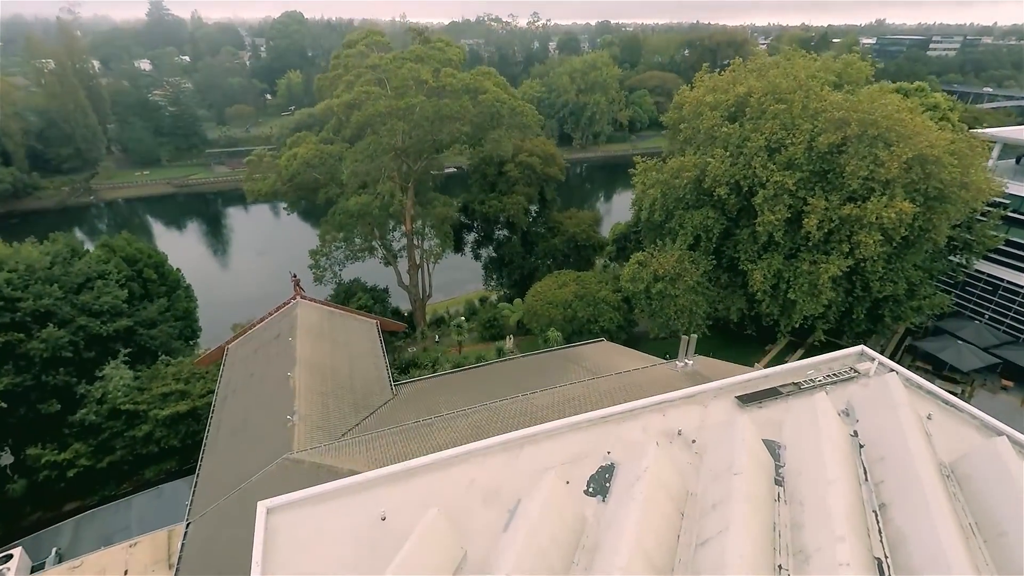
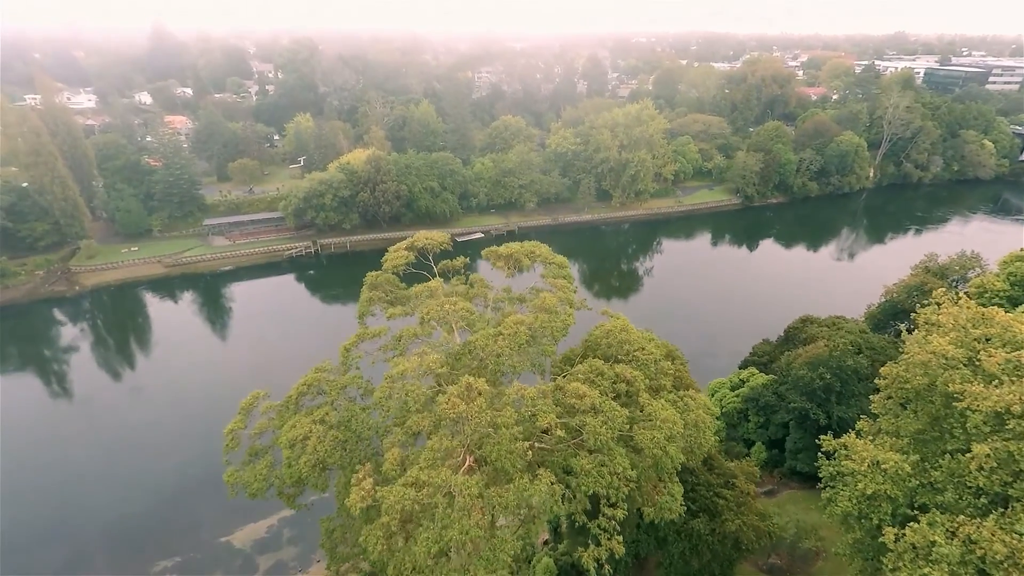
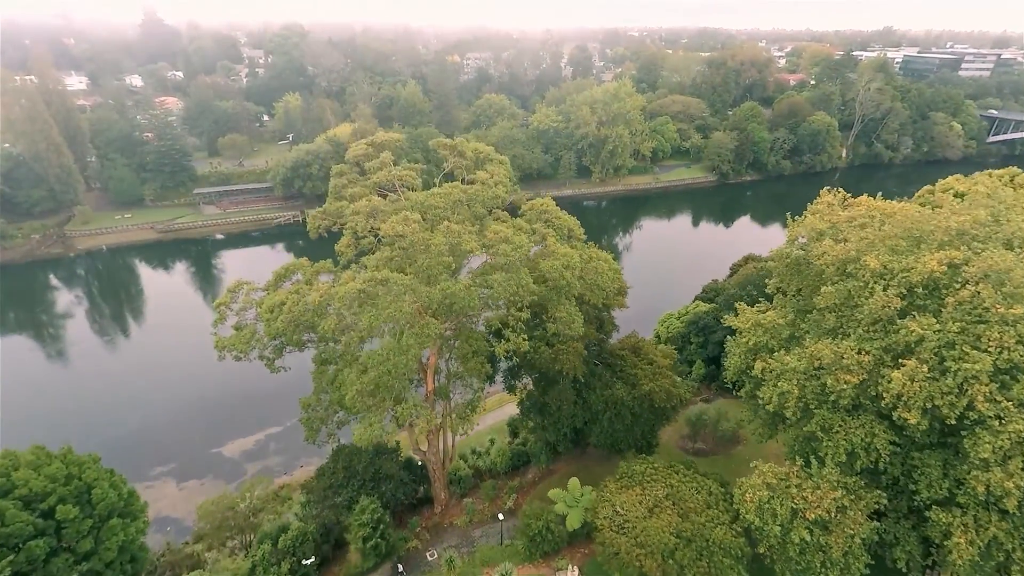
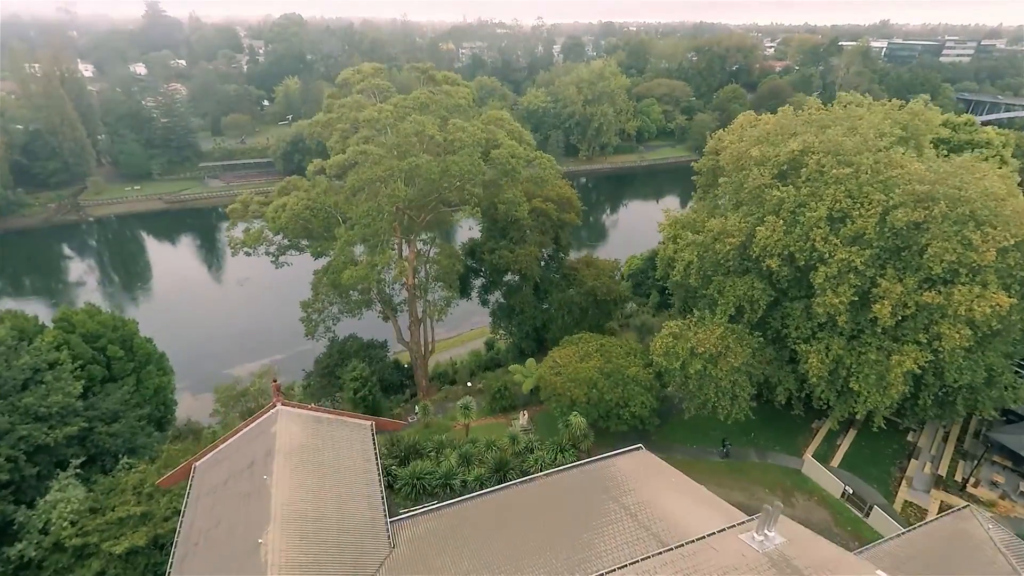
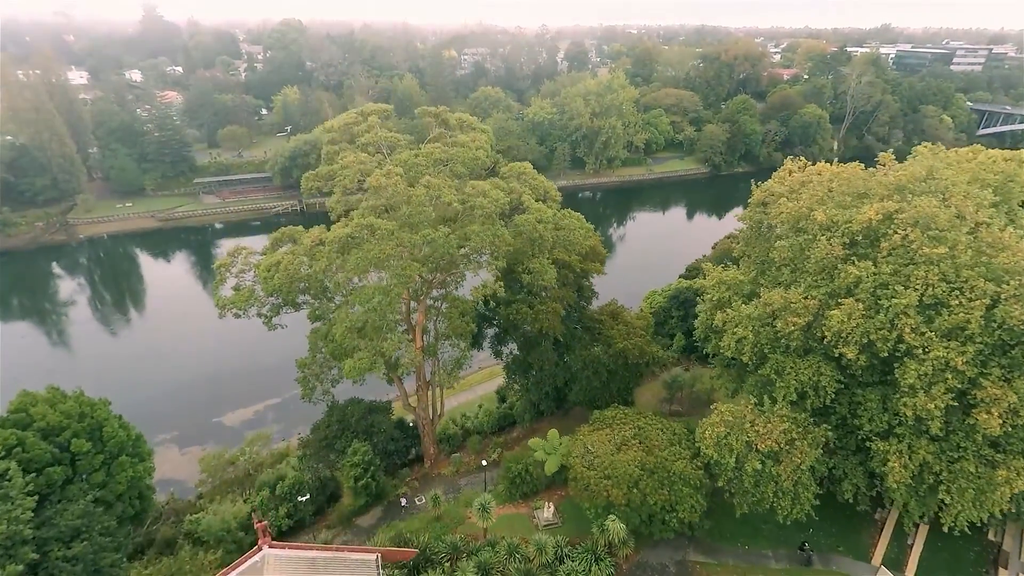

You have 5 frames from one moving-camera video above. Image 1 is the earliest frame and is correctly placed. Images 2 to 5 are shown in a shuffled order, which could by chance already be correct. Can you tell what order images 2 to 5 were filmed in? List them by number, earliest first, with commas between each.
4, 5, 3, 2
